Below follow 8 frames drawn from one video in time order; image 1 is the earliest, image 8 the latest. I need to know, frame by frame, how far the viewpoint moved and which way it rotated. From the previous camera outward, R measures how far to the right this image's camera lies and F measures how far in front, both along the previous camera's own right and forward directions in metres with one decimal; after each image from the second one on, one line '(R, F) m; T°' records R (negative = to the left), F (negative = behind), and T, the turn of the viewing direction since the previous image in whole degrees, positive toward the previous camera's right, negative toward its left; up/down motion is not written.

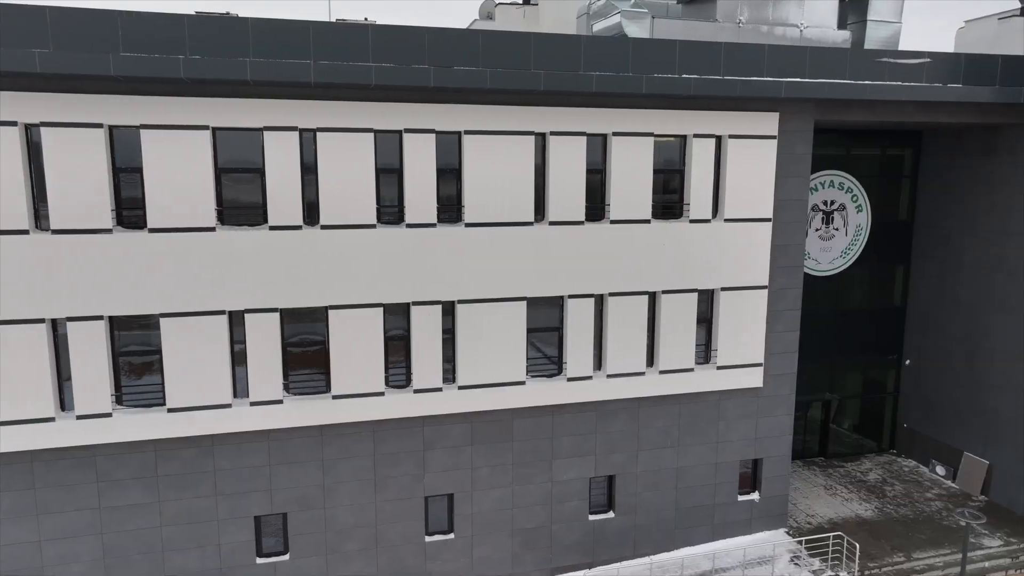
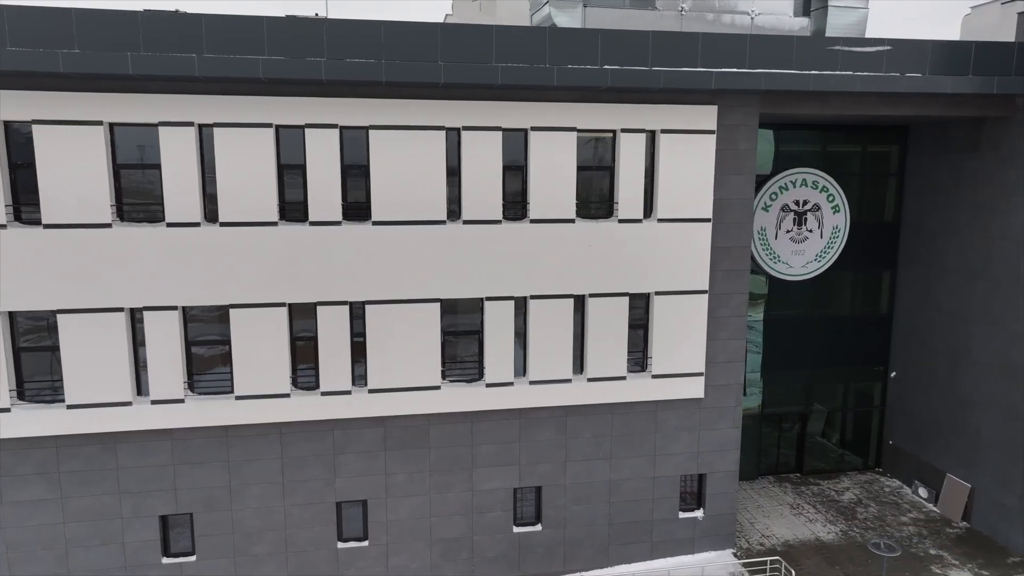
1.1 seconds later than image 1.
(+2.4, +0.6) m; -5°
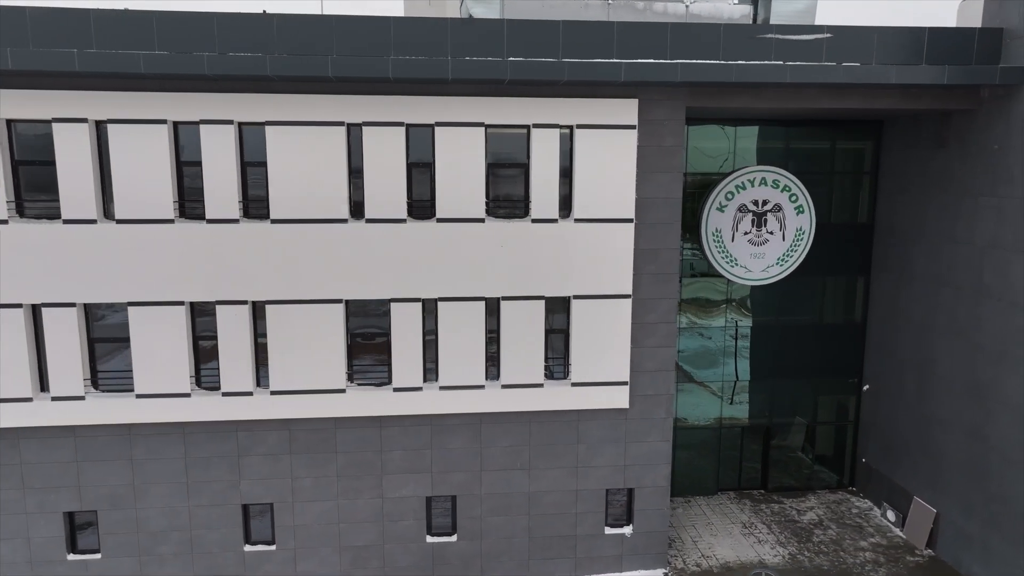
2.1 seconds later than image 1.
(+2.4, +0.6) m; -5°
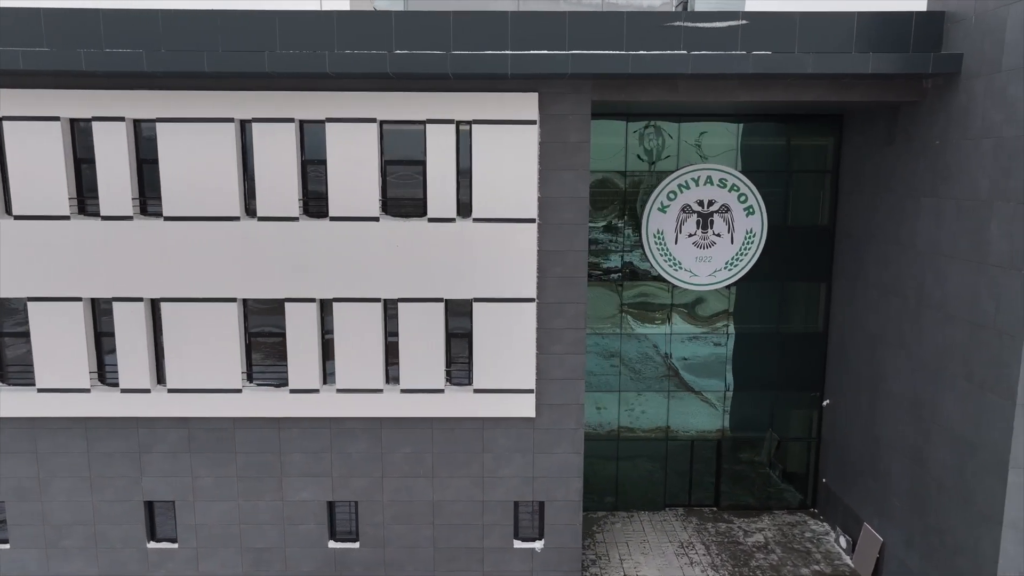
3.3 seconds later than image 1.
(+2.7, +0.6) m; -5°
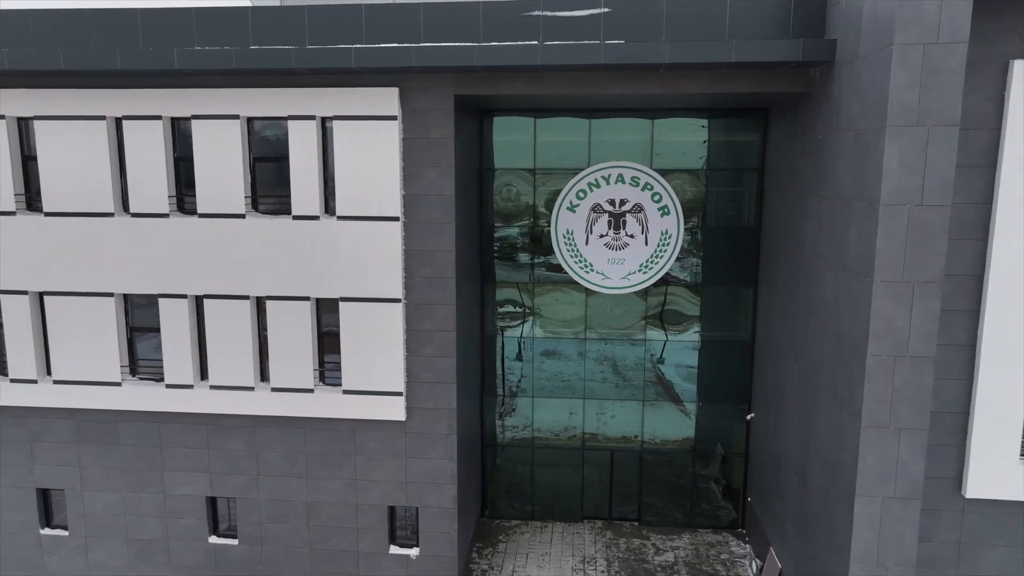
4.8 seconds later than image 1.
(+3.2, +0.5) m; -6°
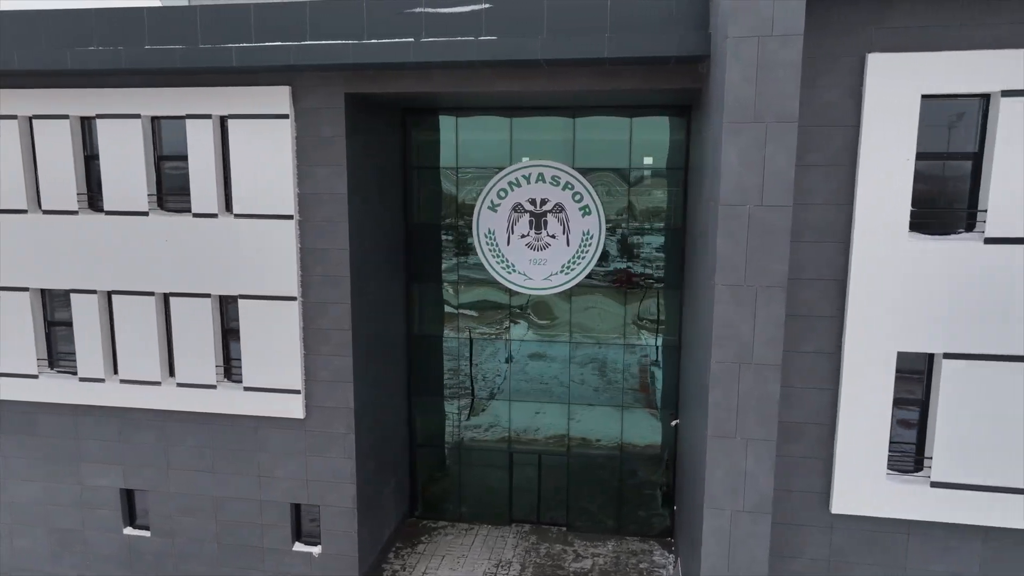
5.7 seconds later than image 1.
(+2.3, +0.2) m; -4°
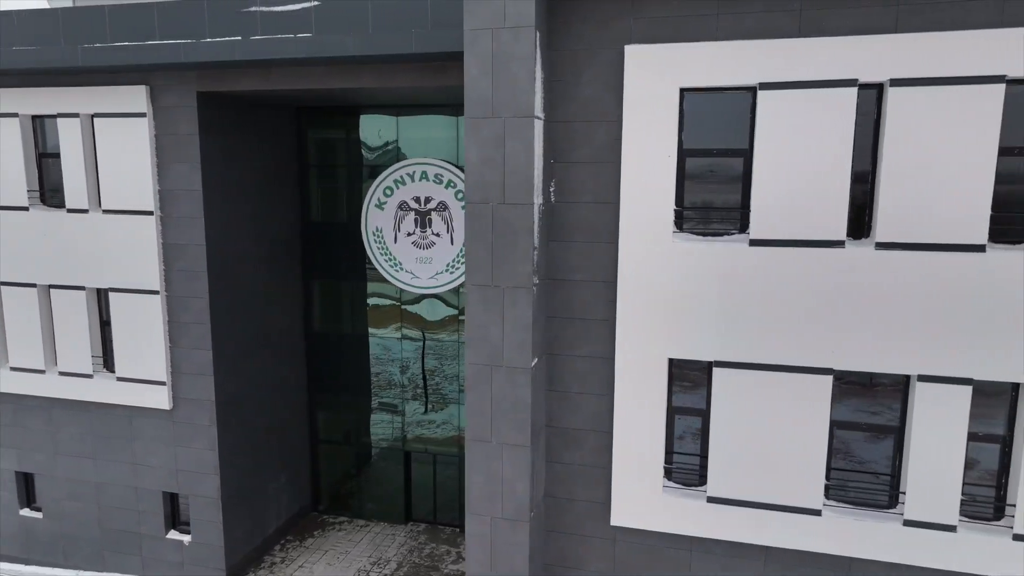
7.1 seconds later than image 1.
(+3.3, +0.3) m; -5°
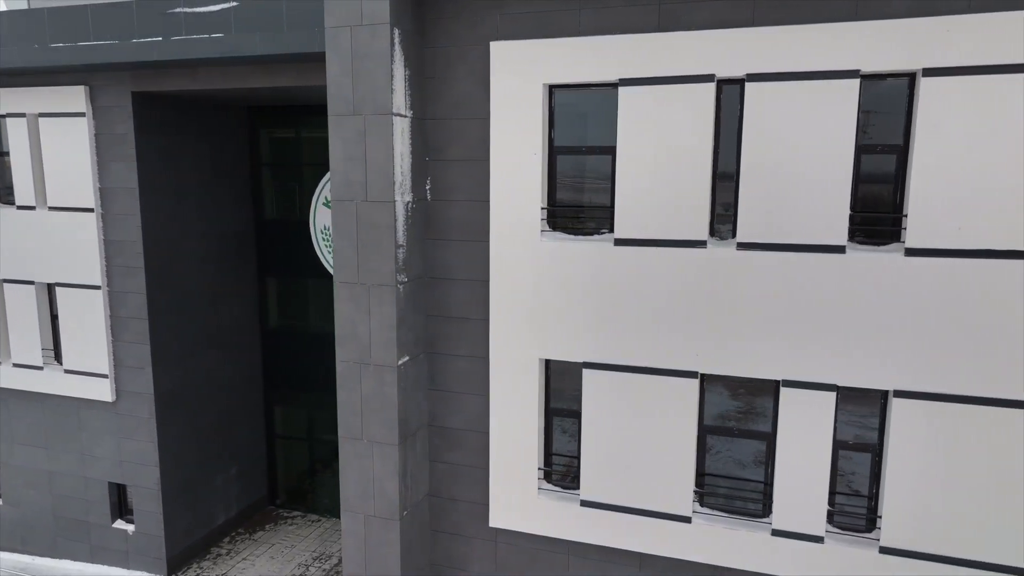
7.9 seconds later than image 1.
(+1.8, +0.1) m; -3°
